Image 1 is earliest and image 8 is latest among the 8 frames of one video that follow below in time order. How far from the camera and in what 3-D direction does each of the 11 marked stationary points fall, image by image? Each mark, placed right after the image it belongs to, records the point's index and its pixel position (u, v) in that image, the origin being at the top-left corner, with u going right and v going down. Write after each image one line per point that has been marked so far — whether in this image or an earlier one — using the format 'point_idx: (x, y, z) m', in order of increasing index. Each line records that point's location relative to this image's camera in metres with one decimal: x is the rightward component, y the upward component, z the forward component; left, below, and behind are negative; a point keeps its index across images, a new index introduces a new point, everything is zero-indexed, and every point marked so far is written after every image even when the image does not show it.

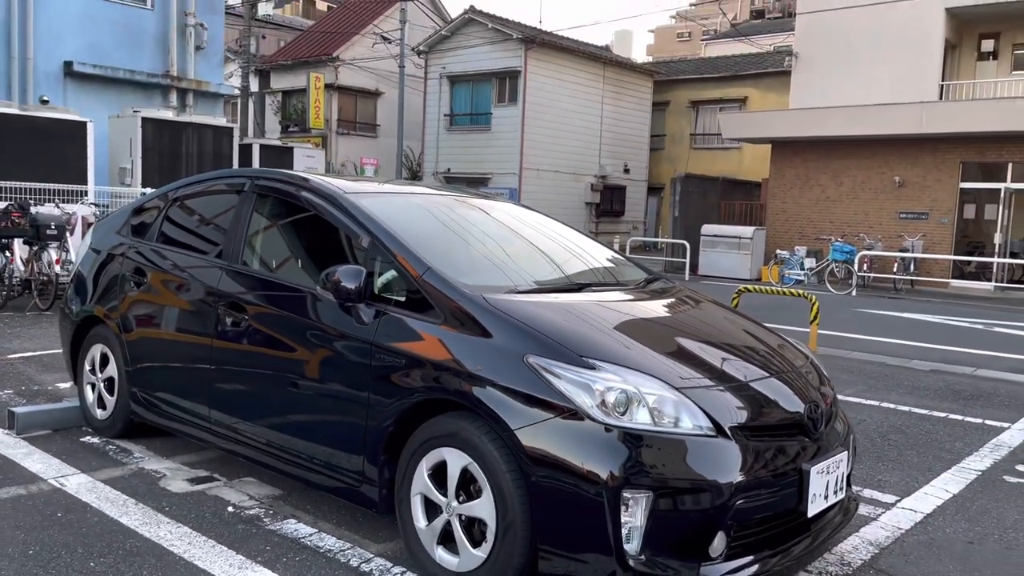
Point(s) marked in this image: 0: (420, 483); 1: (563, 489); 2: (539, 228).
0: (-0.3, -0.7, +3.0) m
1: (+0.2, -0.6, +2.6) m
2: (+0.2, +0.3, +4.3) m
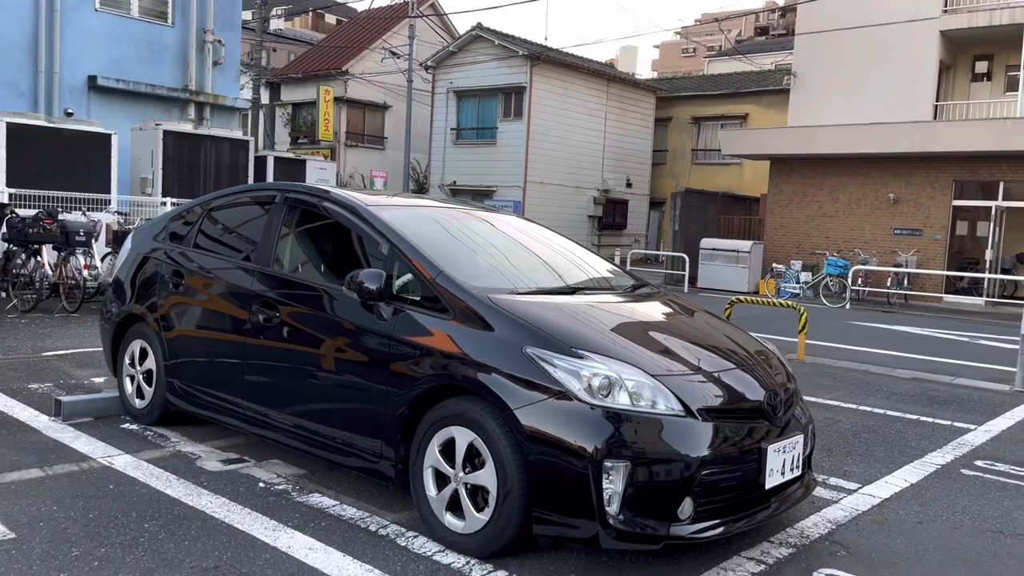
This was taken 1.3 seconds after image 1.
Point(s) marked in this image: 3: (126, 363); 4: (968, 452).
0: (-0.3, -0.7, +3.4) m
1: (+0.2, -0.6, +3.0) m
2: (+0.2, +0.3, +4.7) m
3: (-2.4, -0.5, +5.2) m
4: (+2.9, -1.1, +5.4) m
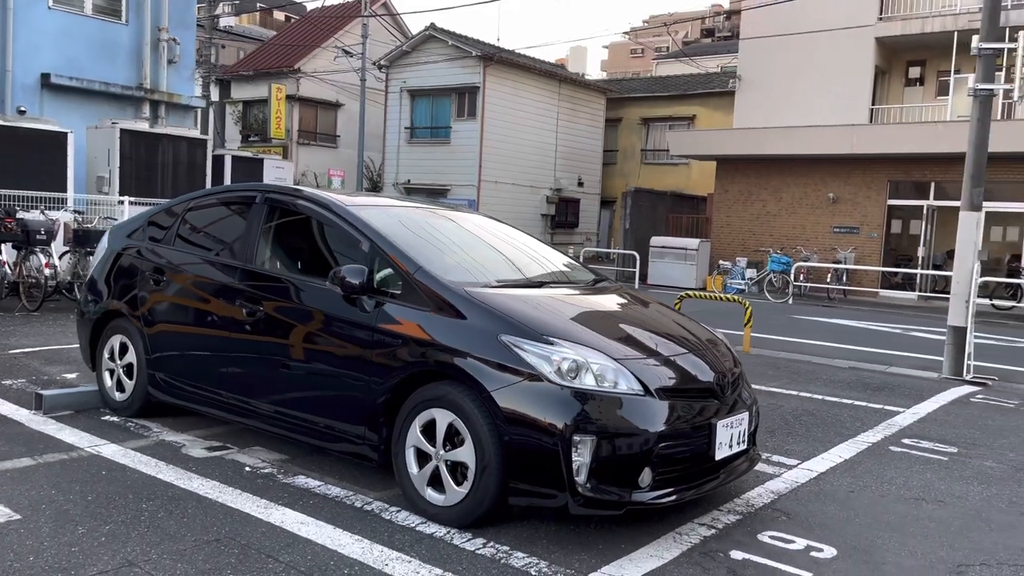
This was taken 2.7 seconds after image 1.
0: (-0.4, -0.7, +3.7) m
1: (+0.1, -0.6, +3.4) m
2: (0.0, +0.3, +5.1) m
3: (-2.6, -0.4, +5.4) m
4: (+2.7, -1.0, +5.9) m
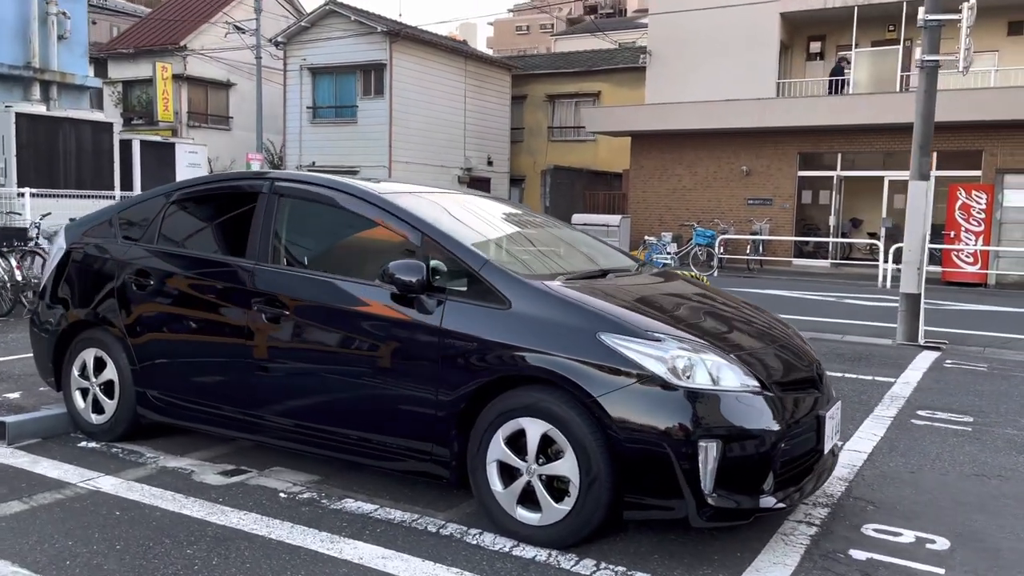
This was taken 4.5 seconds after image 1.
0: (-0.1, -0.7, +3.4) m
1: (+0.5, -0.6, +3.1) m
2: (+0.1, +0.4, +4.7) m
3: (-2.4, -0.5, +4.7) m
4: (+2.8, -0.8, +6.0) m
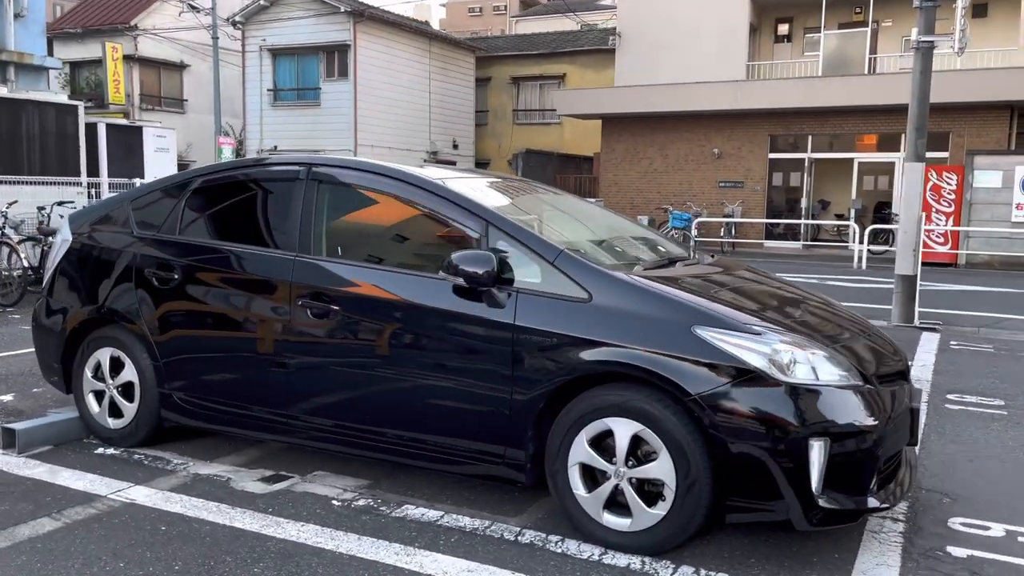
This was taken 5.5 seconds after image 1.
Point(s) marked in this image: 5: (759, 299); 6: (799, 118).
0: (+0.3, -0.6, +3.2) m
1: (+0.8, -0.5, +2.9) m
2: (+0.4, +0.4, +4.5) m
3: (-2.2, -0.5, +4.4) m
4: (+2.9, -0.7, +5.9) m
5: (+1.0, 0.0, +3.5) m
6: (+6.4, +3.8, +18.9) m
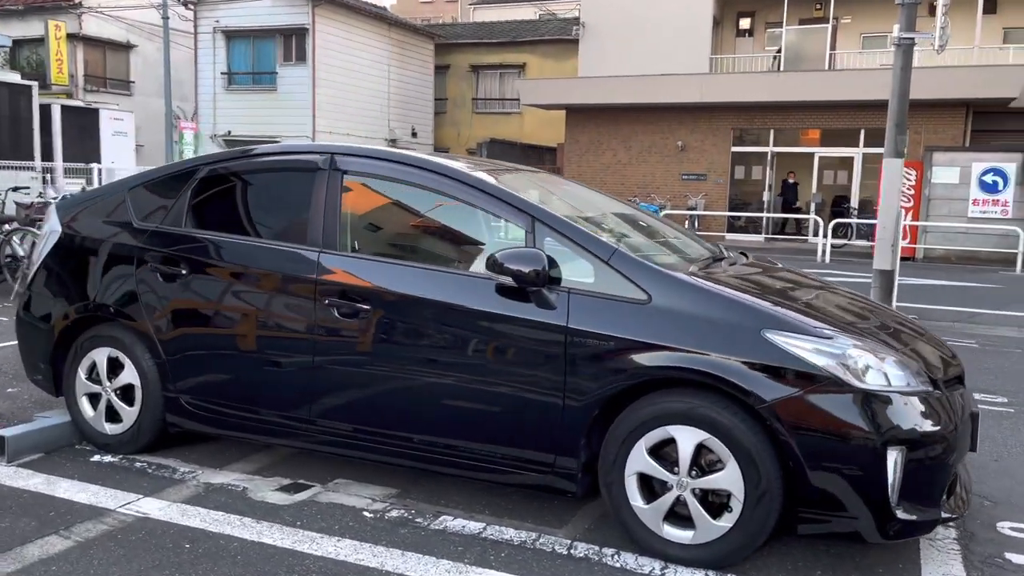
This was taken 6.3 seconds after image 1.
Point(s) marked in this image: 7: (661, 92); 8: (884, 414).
0: (+0.5, -0.6, +3.0) m
1: (+1.0, -0.5, +2.8) m
2: (+0.5, +0.4, +4.4) m
3: (-2.1, -0.4, +4.1) m
4: (+3.0, -0.7, +5.9) m
5: (+1.2, 0.0, +3.4) m
6: (+5.6, +4.0, +19.1) m
7: (+3.4, +4.4, +19.1) m
8: (+1.2, -0.4, +2.8) m
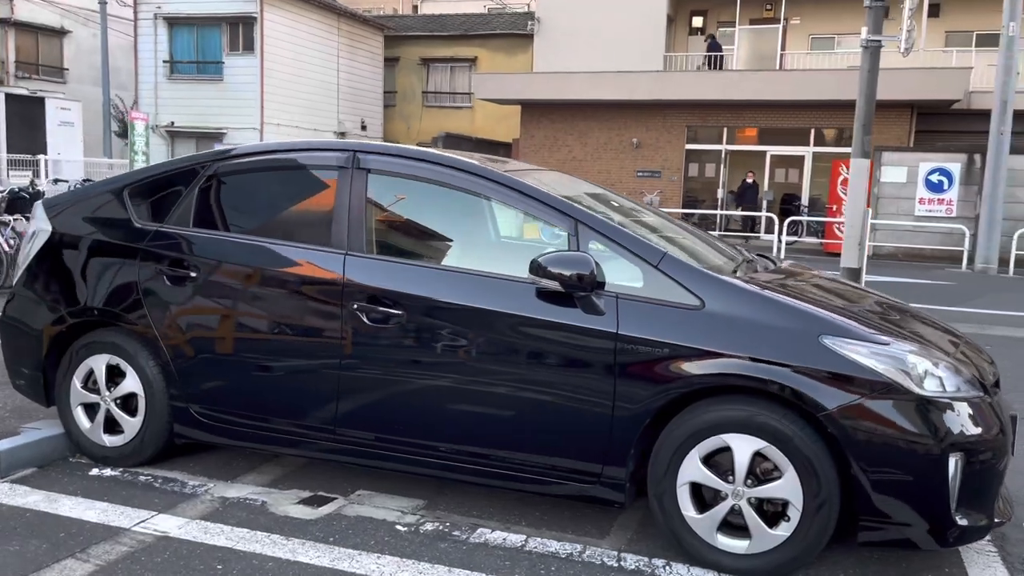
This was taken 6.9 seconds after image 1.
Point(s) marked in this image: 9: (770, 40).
0: (+0.6, -0.6, +3.0) m
1: (+1.2, -0.6, +2.8) m
2: (+0.6, +0.4, +4.3) m
3: (-2.0, -0.4, +3.8) m
4: (+2.9, -0.7, +6.1) m
5: (+1.3, -0.1, +3.4) m
6: (+4.6, +4.1, +19.3) m
7: (+2.4, +4.5, +19.2) m
8: (+1.4, -0.4, +2.8) m
9: (+6.0, +5.8, +19.6) m
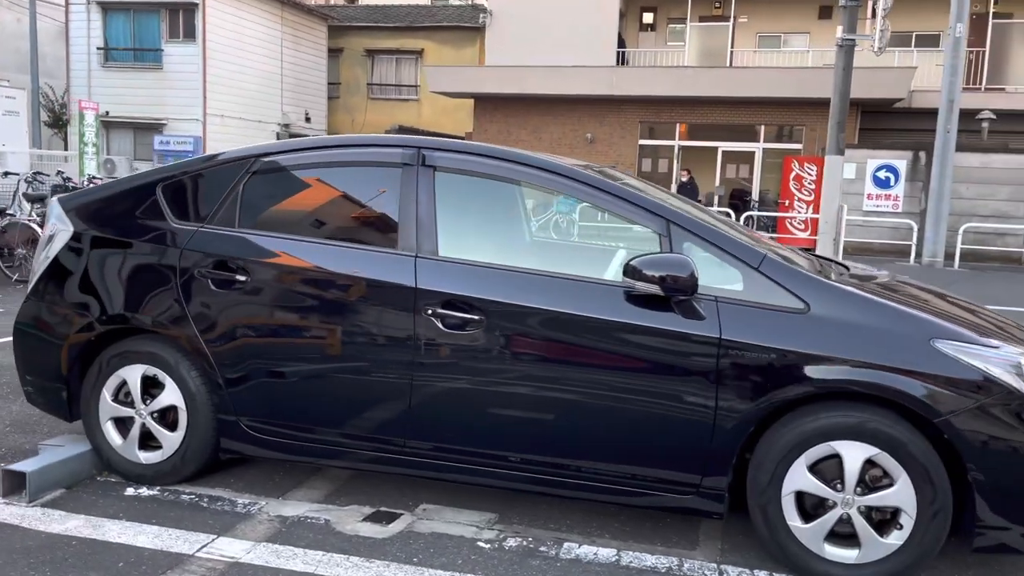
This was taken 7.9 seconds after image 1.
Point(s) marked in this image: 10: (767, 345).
0: (+1.0, -0.7, +2.9) m
1: (+1.6, -0.6, +2.7) m
2: (+0.8, +0.4, +4.2) m
3: (-1.7, -0.5, +3.5) m
4: (+3.0, -0.7, +6.2) m
5: (+1.7, -0.1, +3.3) m
6: (+3.6, +4.2, +19.5) m
7: (+1.4, +4.7, +19.2) m
8: (+1.8, -0.4, +2.8) m
9: (+4.9, +5.9, +19.9) m
10: (+0.9, -0.2, +2.9) m
